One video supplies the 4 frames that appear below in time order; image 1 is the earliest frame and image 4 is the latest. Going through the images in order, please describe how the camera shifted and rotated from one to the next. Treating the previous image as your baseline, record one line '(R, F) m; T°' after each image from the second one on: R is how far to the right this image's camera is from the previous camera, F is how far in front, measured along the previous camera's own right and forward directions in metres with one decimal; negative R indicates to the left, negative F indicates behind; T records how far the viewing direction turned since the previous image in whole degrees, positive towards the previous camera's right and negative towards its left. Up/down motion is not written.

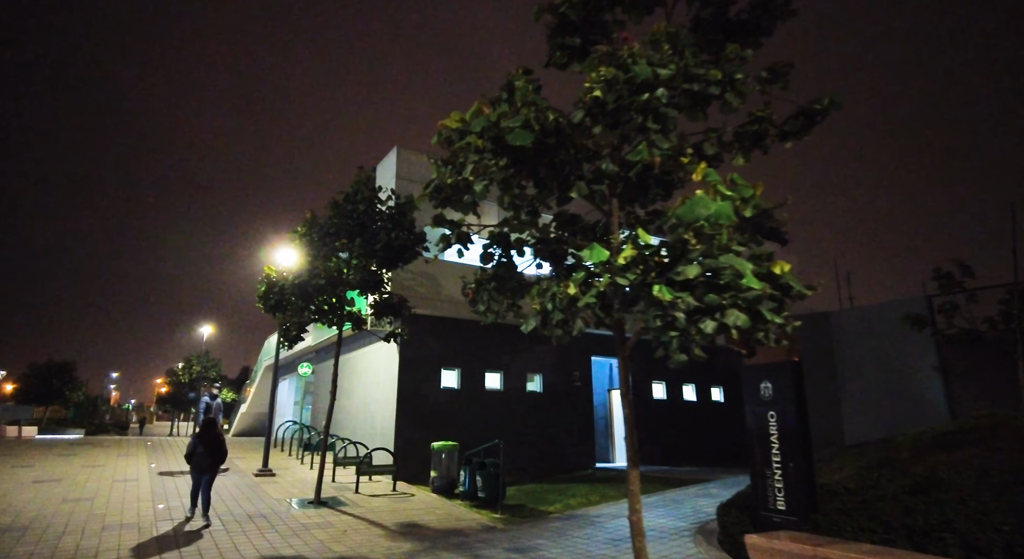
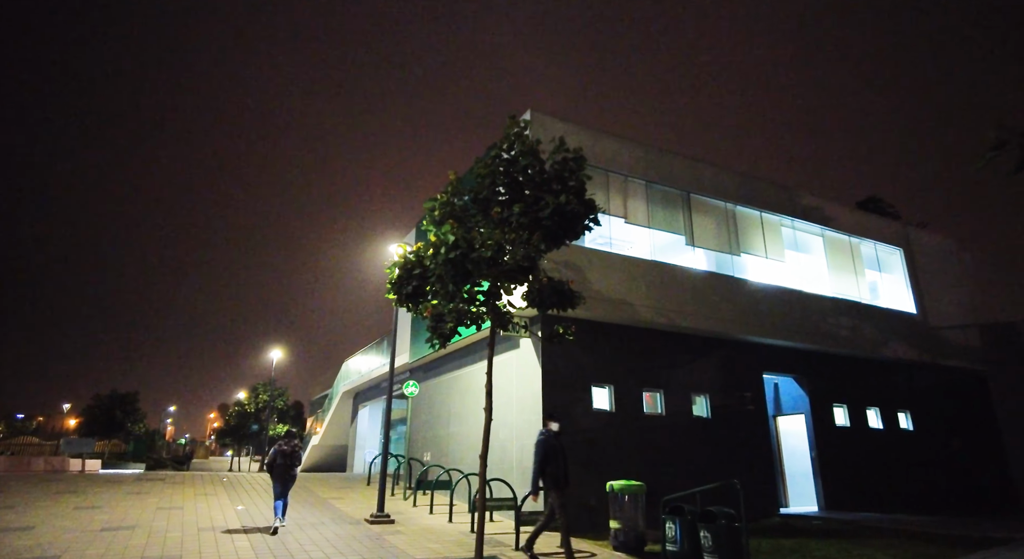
(-2.8, +3.0) m; -4°
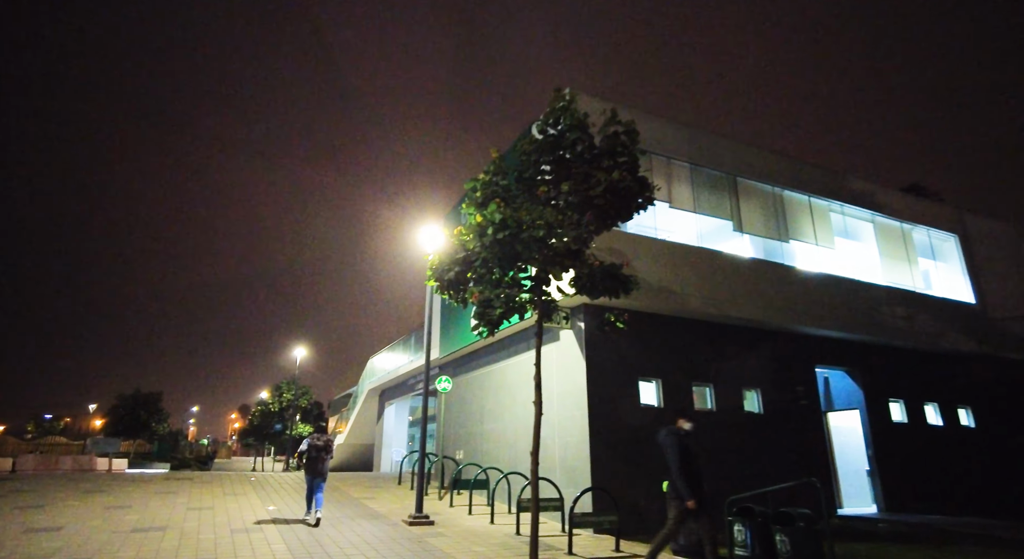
(-0.5, +0.6) m; -2°
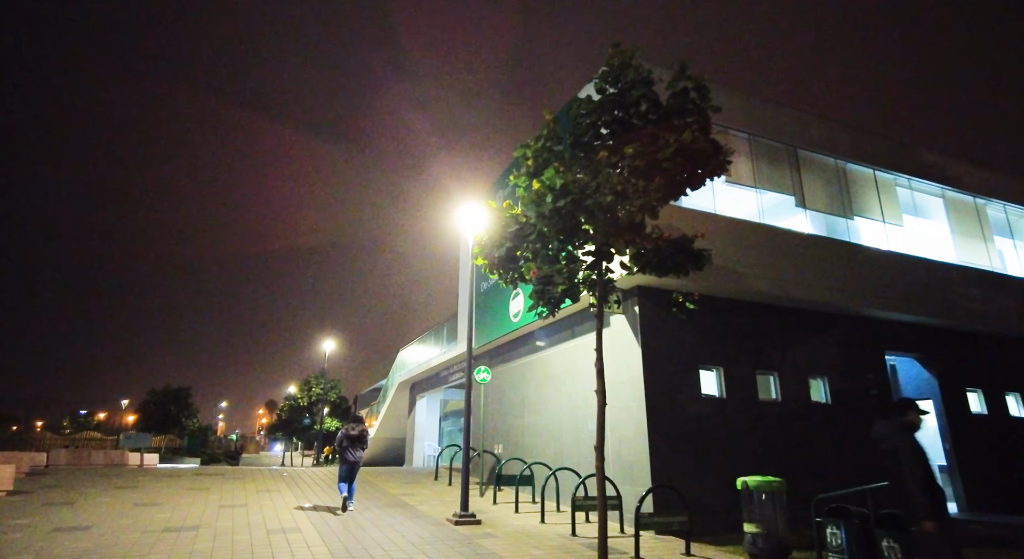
(-0.5, +0.8) m; -2°
